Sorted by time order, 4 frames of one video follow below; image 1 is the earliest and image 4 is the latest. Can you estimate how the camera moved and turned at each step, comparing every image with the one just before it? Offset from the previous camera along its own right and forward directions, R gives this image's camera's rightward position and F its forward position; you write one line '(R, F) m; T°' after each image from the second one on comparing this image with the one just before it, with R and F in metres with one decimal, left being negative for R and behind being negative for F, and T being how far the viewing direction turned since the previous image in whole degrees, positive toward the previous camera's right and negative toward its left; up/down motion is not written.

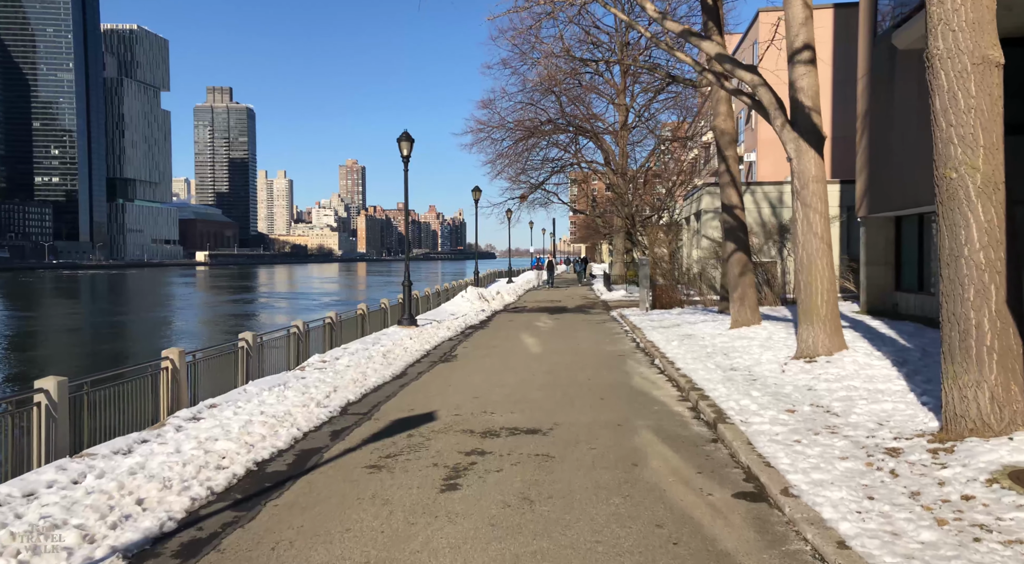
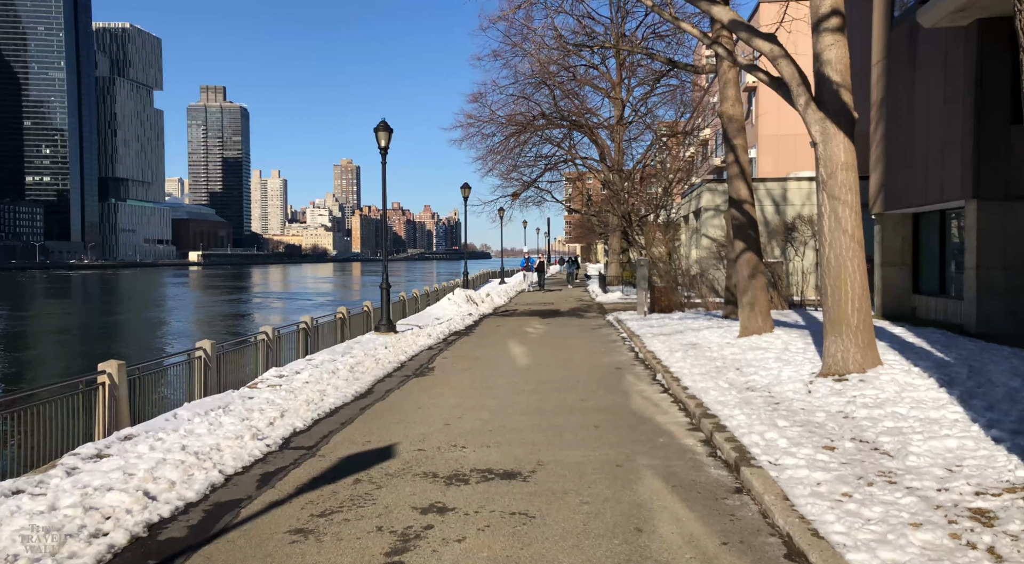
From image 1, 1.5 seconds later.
(+0.2, +1.4) m; 0°
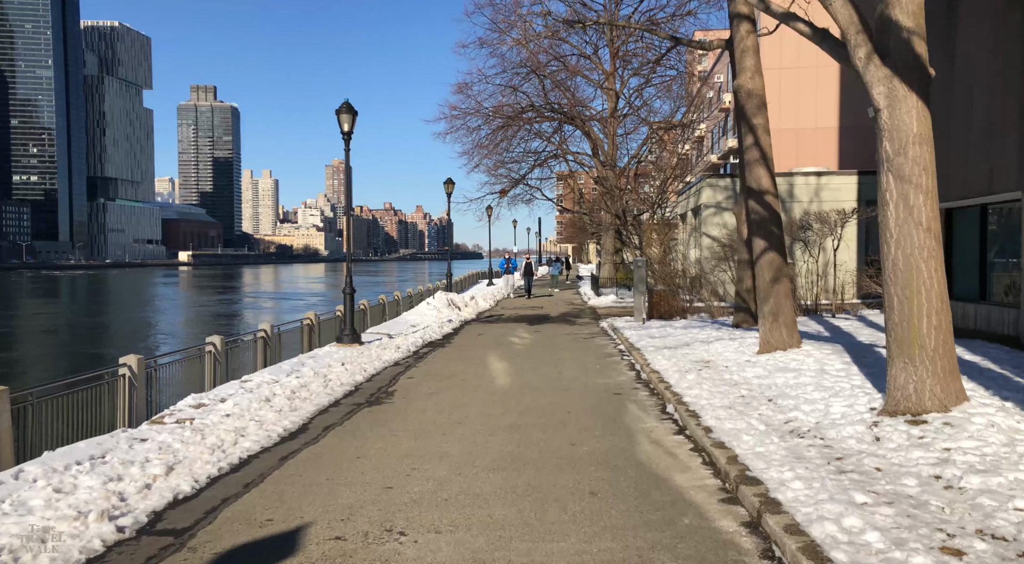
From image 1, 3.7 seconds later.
(+0.2, +2.1) m; +1°
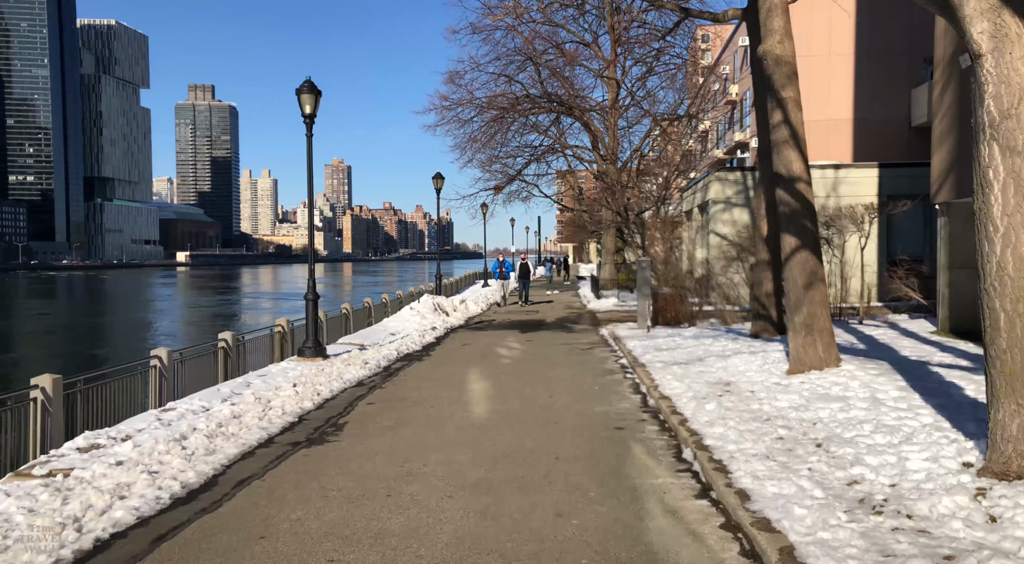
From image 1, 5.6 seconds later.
(+0.2, +1.8) m; 0°
